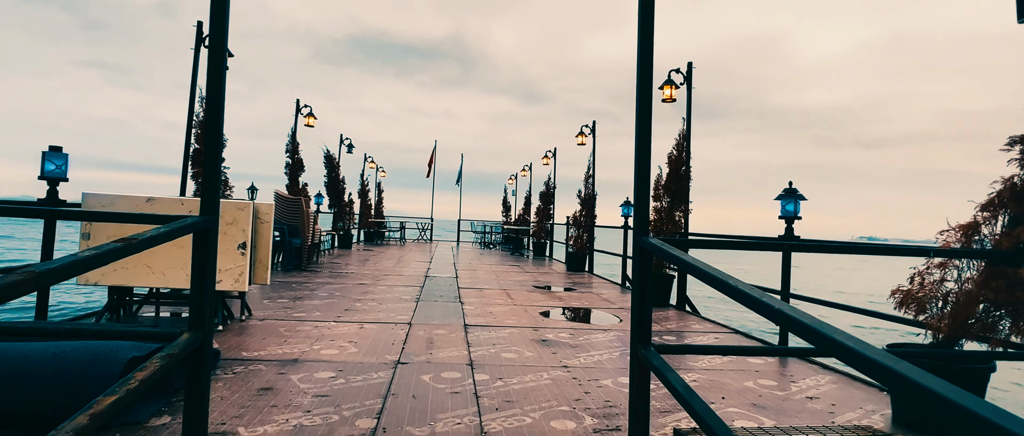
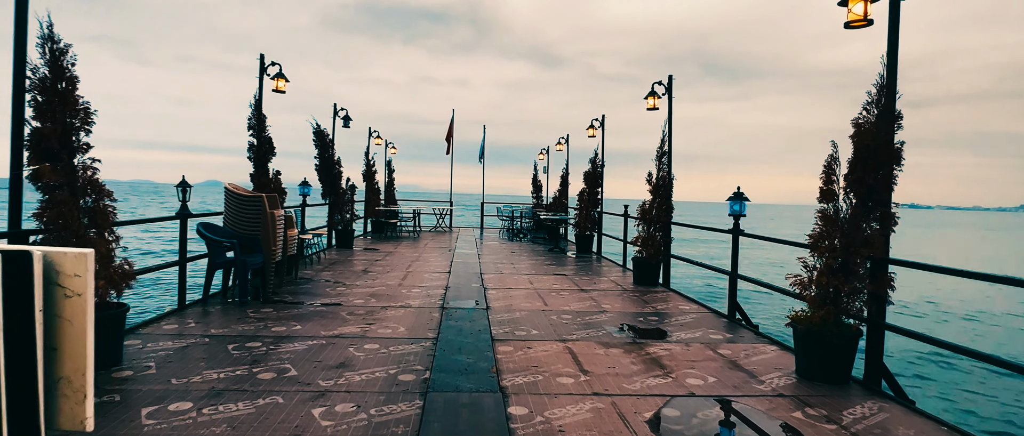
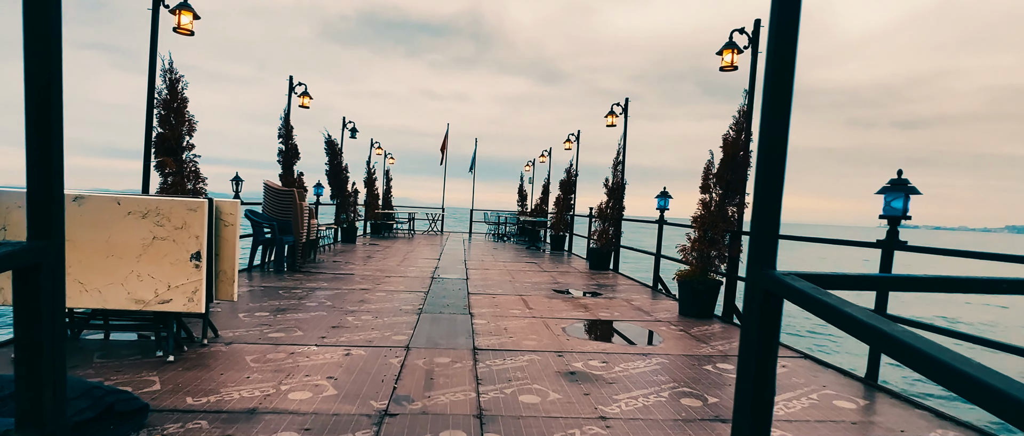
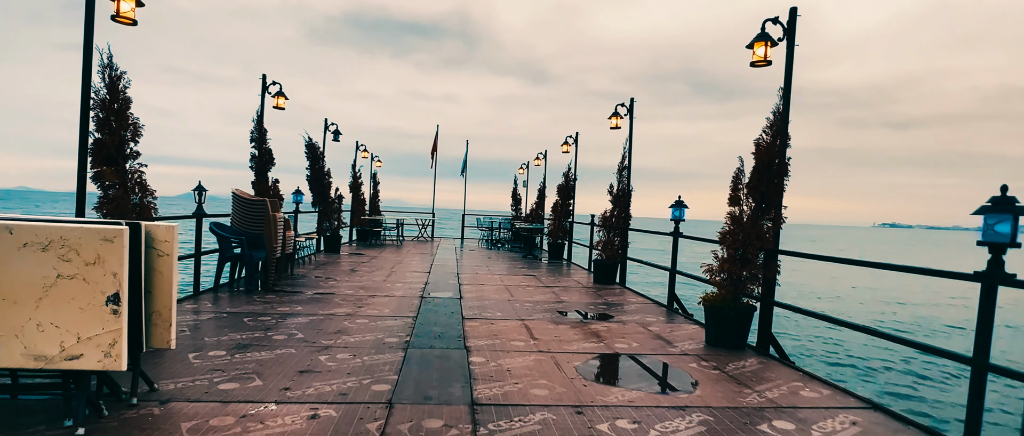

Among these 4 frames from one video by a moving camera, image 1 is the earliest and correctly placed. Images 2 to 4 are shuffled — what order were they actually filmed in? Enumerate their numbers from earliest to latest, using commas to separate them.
3, 4, 2
